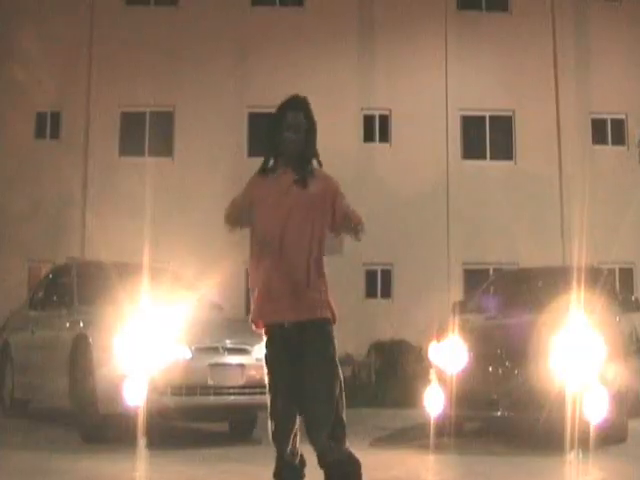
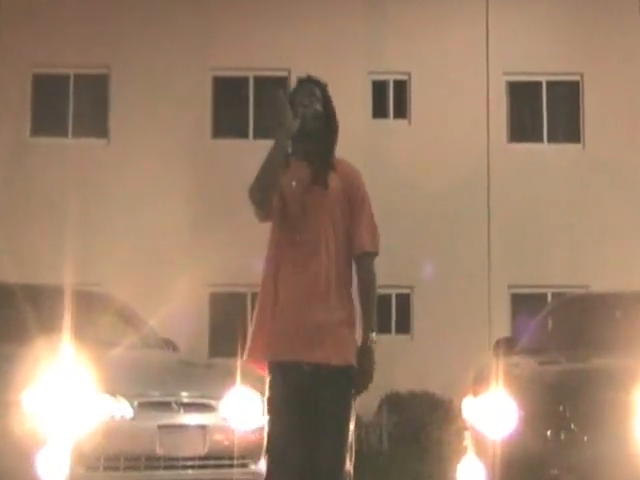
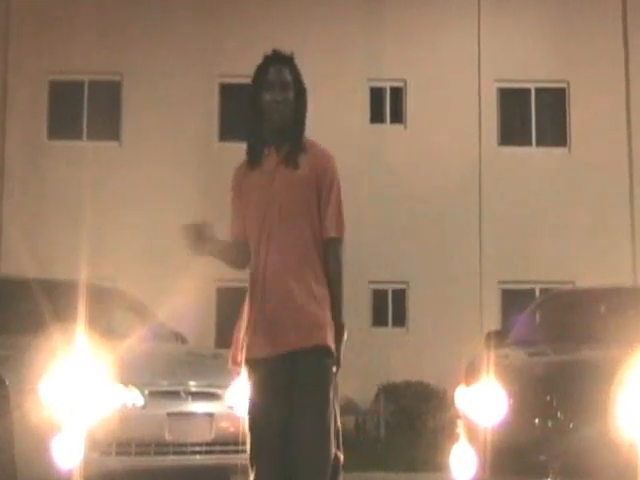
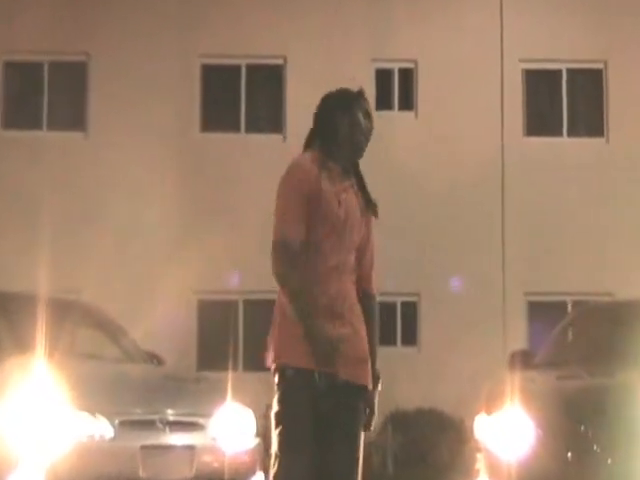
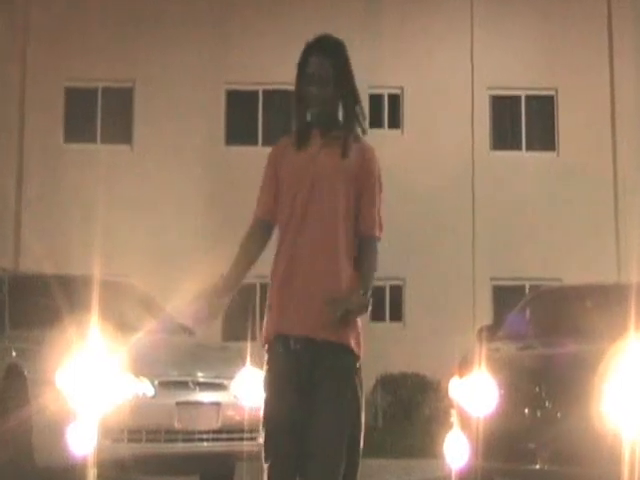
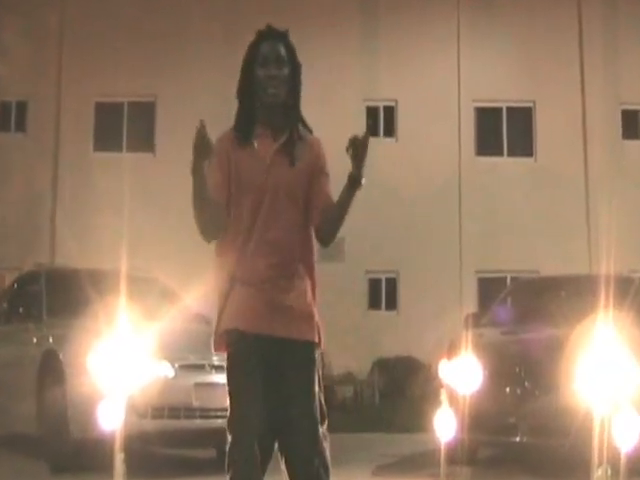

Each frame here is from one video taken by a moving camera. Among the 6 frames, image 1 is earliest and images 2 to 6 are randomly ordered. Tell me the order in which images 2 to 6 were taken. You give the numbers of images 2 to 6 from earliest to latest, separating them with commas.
6, 5, 3, 2, 4
